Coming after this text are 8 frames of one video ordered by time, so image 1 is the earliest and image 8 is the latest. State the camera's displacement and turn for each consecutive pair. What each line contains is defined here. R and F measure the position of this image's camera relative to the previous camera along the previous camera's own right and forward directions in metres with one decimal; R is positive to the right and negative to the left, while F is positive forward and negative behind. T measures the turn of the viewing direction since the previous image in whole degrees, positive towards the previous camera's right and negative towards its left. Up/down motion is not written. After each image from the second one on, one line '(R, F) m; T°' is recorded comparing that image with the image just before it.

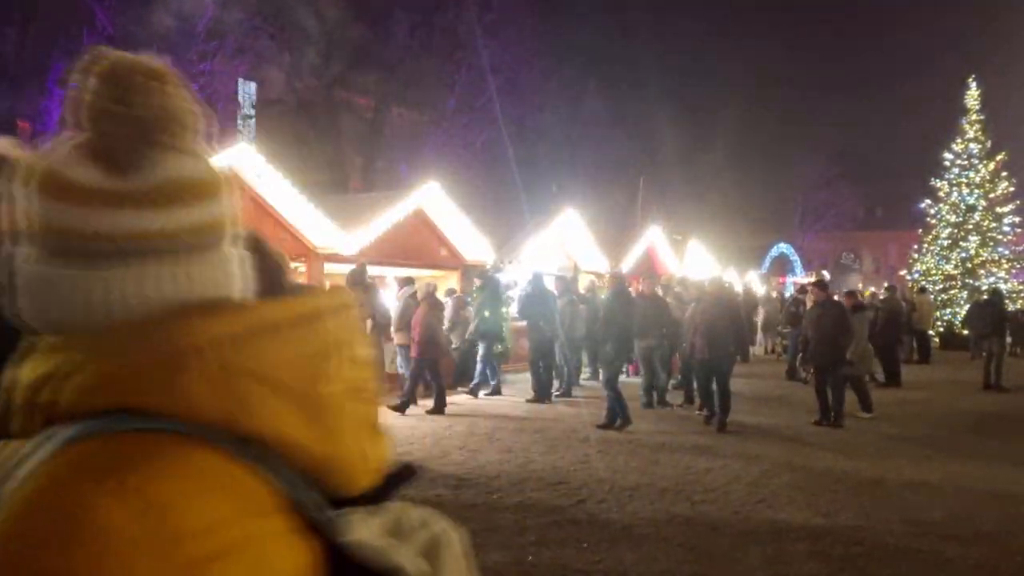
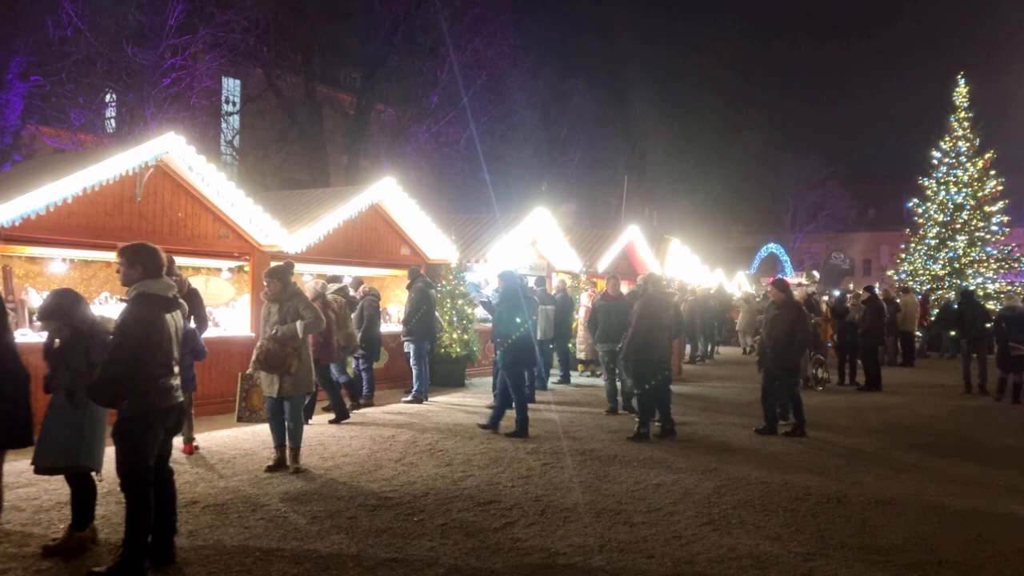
(+0.6, +0.6) m; 0°
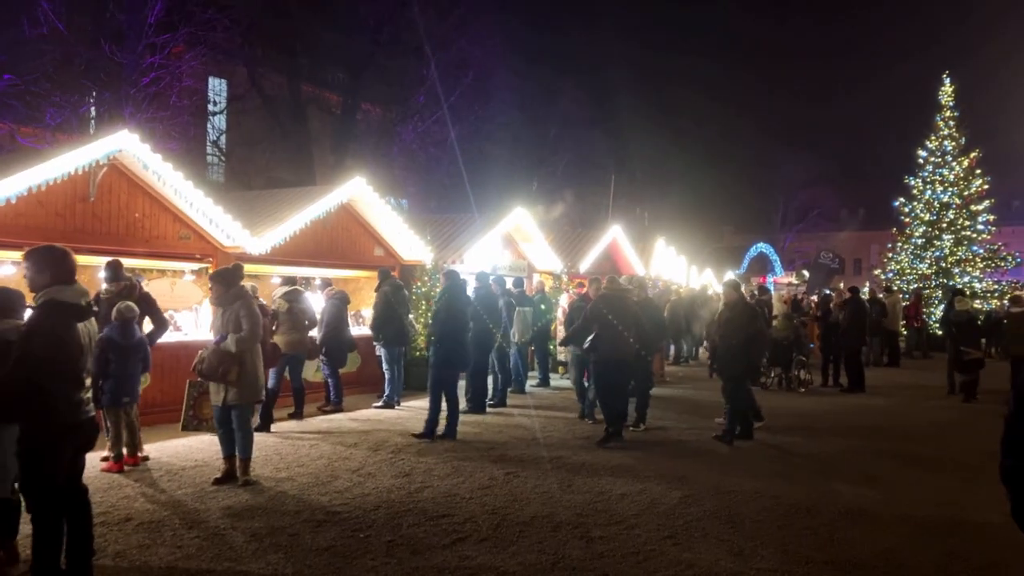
(+0.3, +0.3) m; +1°
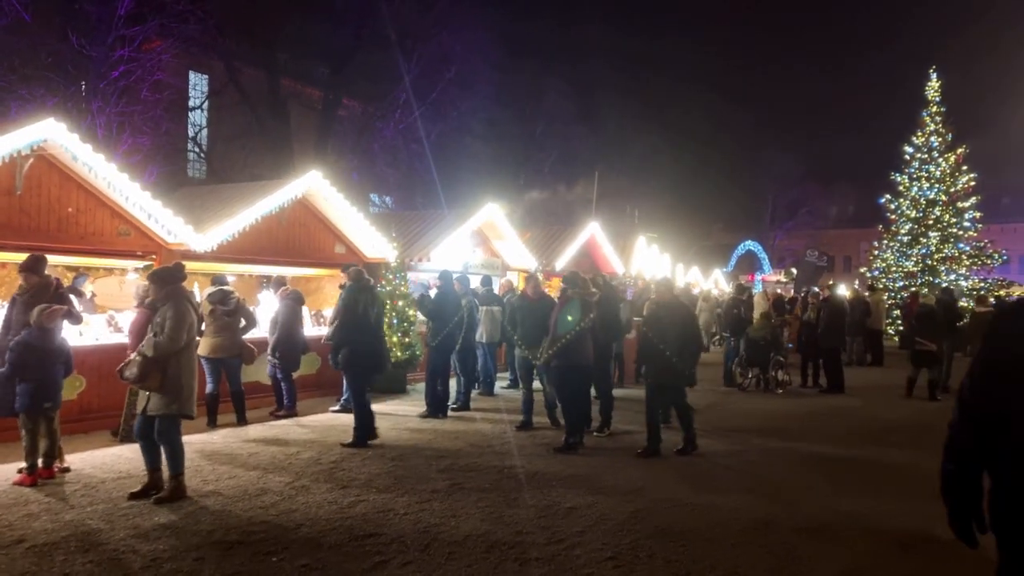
(+0.5, +0.5) m; +1°
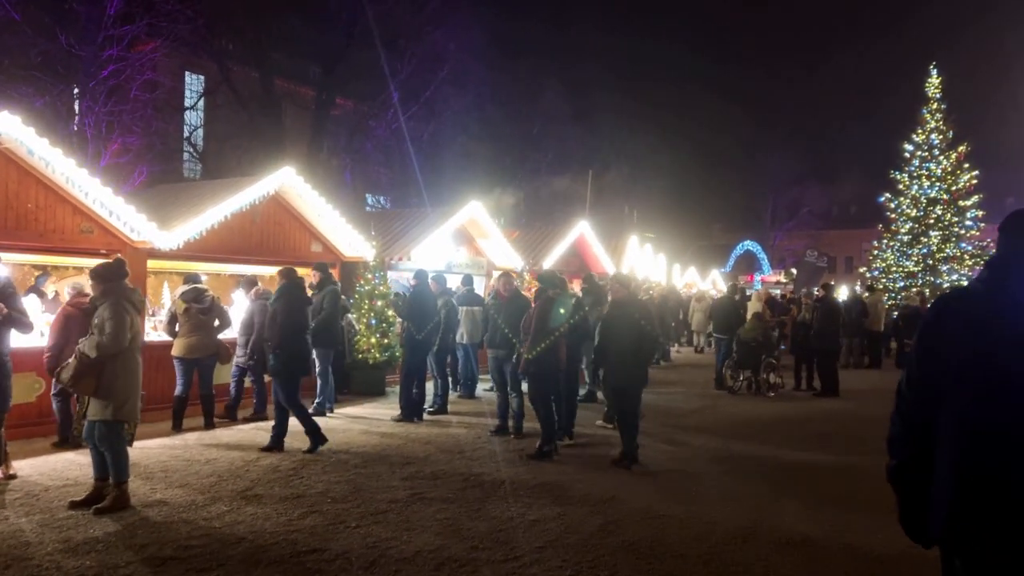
(+0.4, +0.3) m; 0°
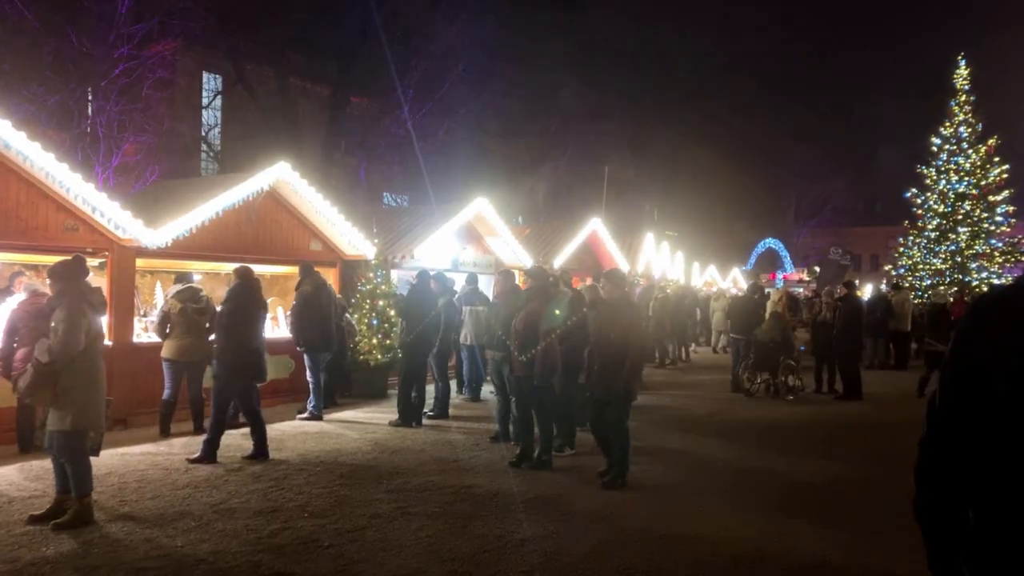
(+0.3, +0.5) m; -2°
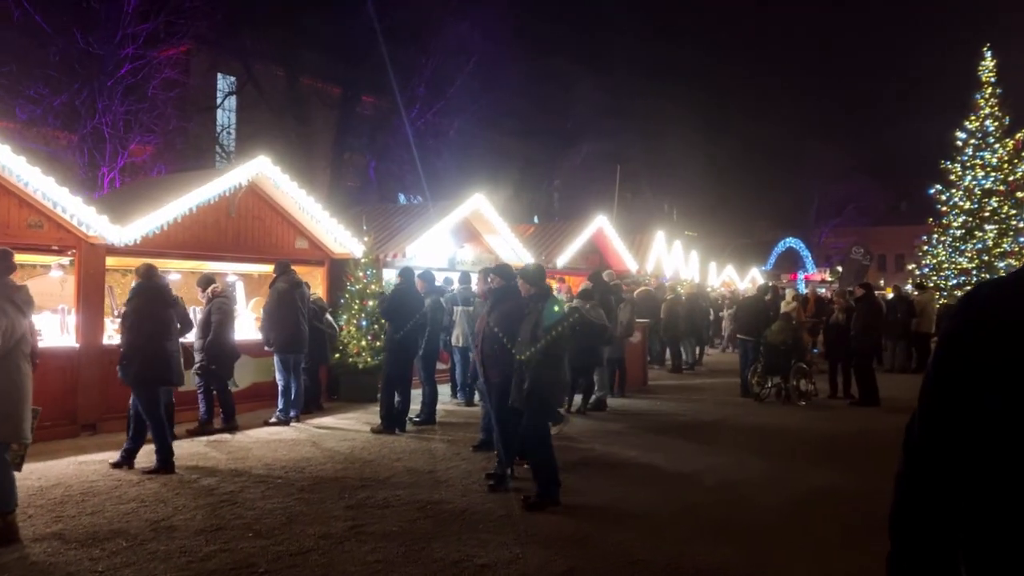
(+0.4, +0.6) m; -2°
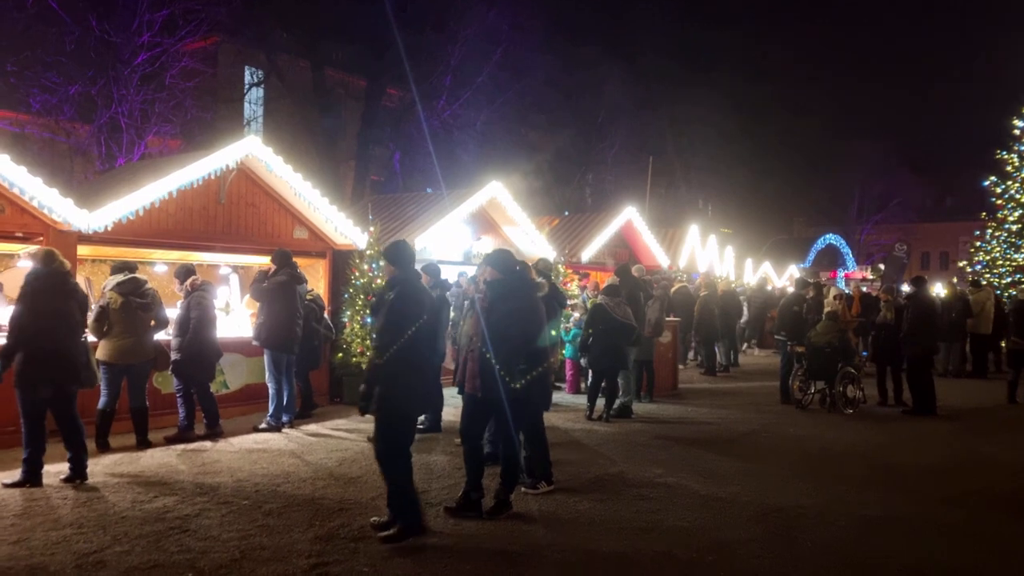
(+0.2, +1.0) m; -3°
